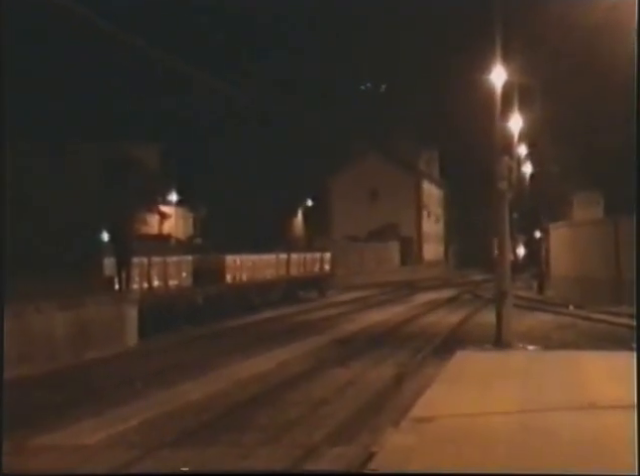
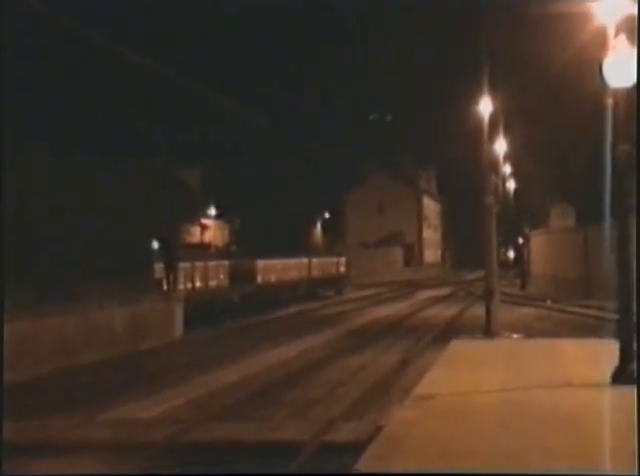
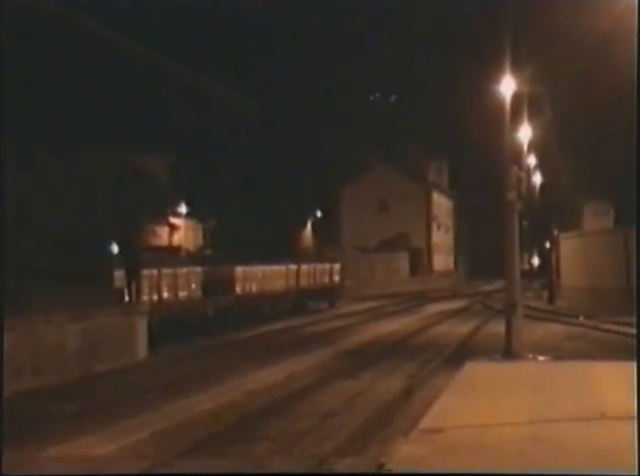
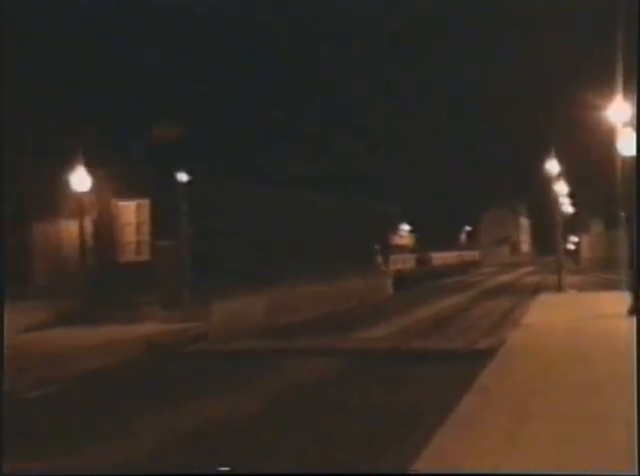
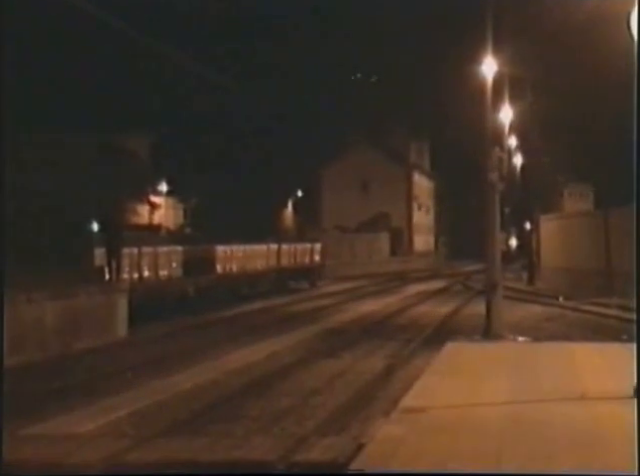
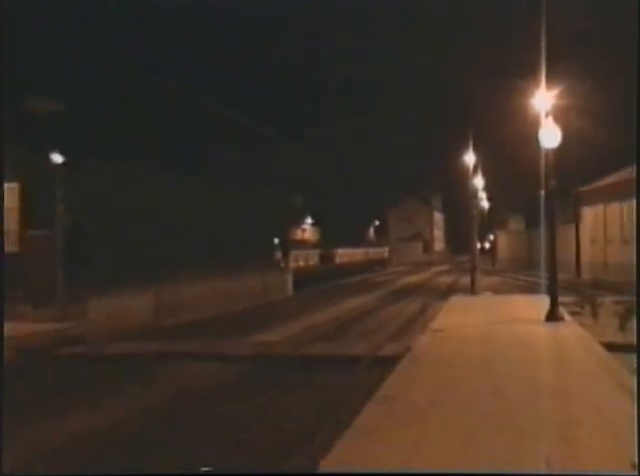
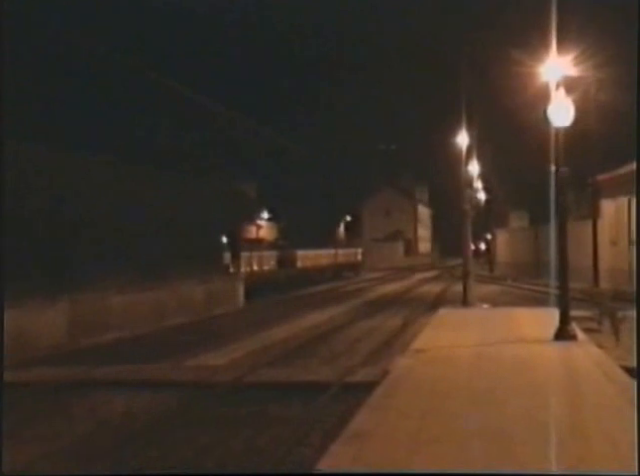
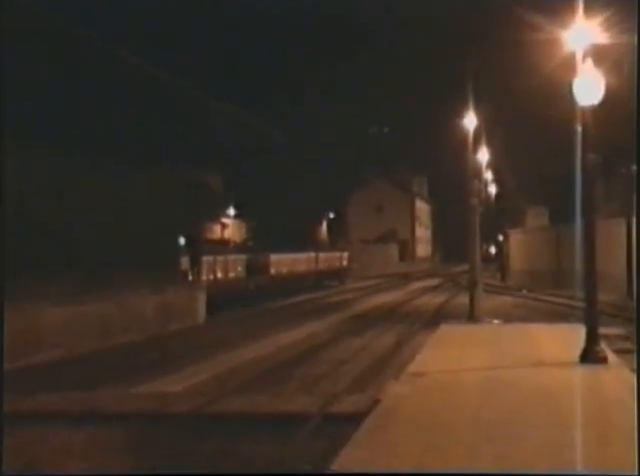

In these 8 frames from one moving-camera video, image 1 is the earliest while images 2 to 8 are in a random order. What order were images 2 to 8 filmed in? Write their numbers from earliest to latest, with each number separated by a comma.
5, 3, 2, 8, 7, 6, 4
